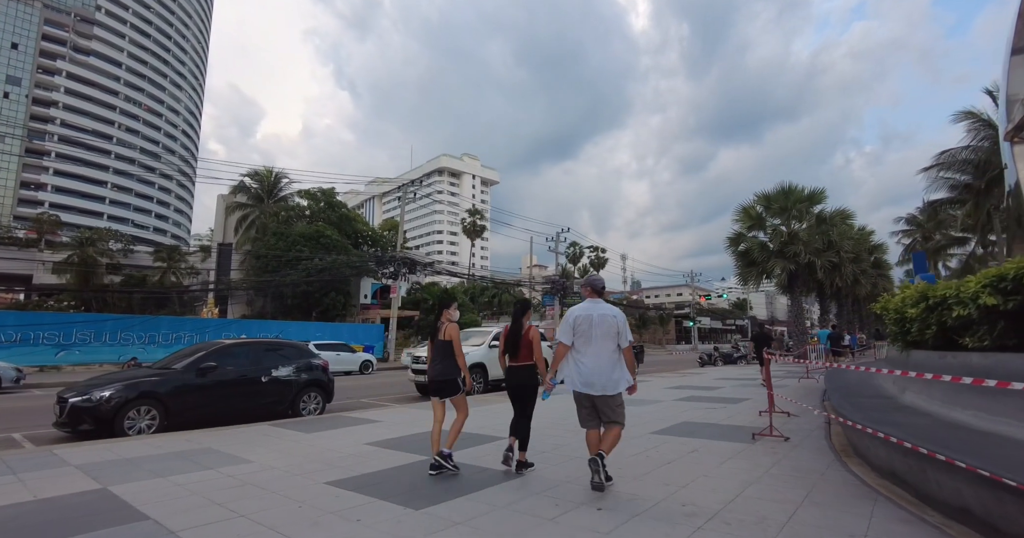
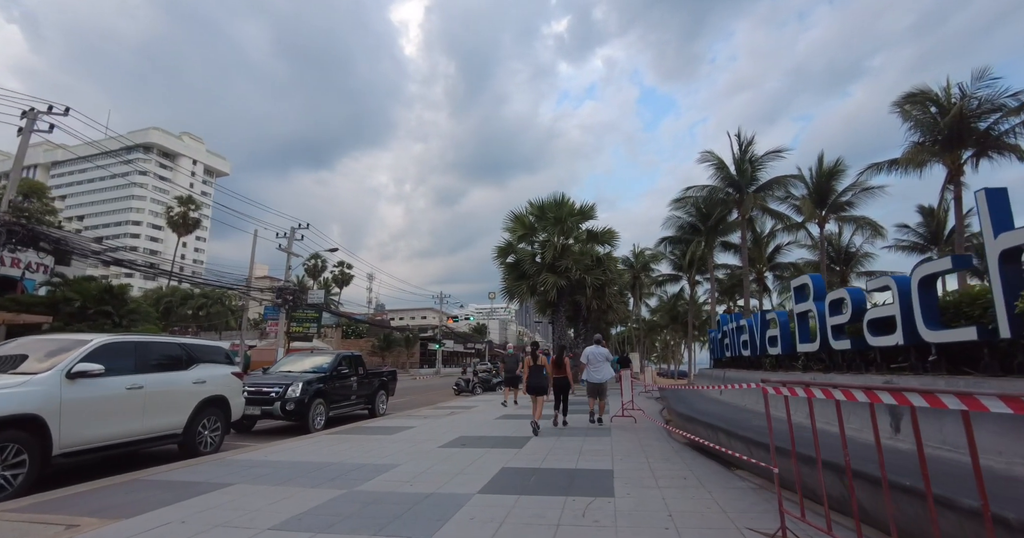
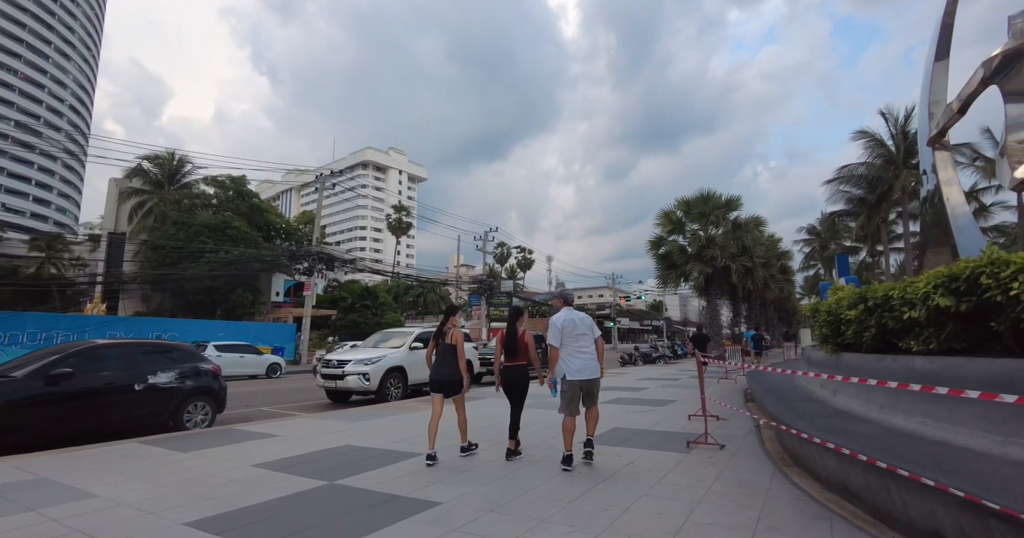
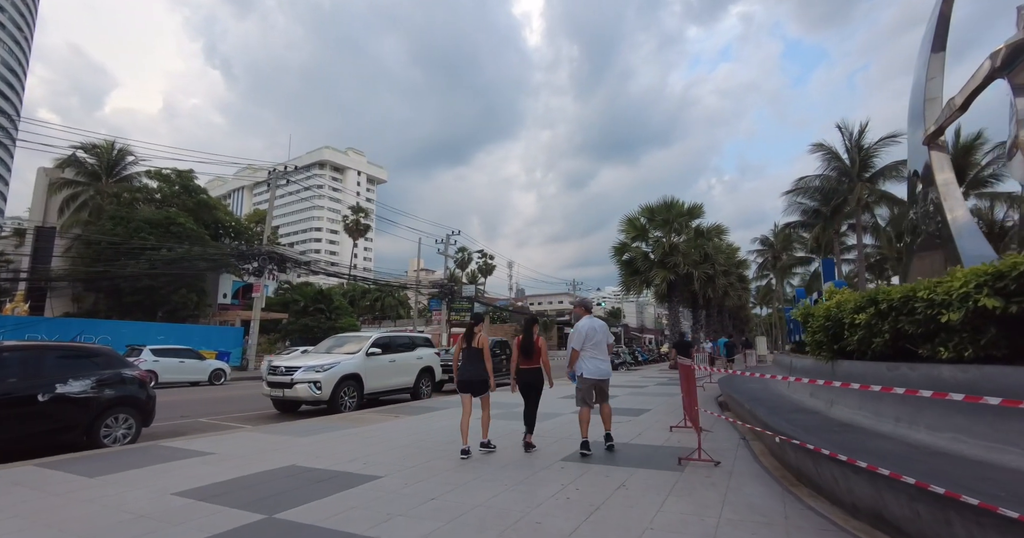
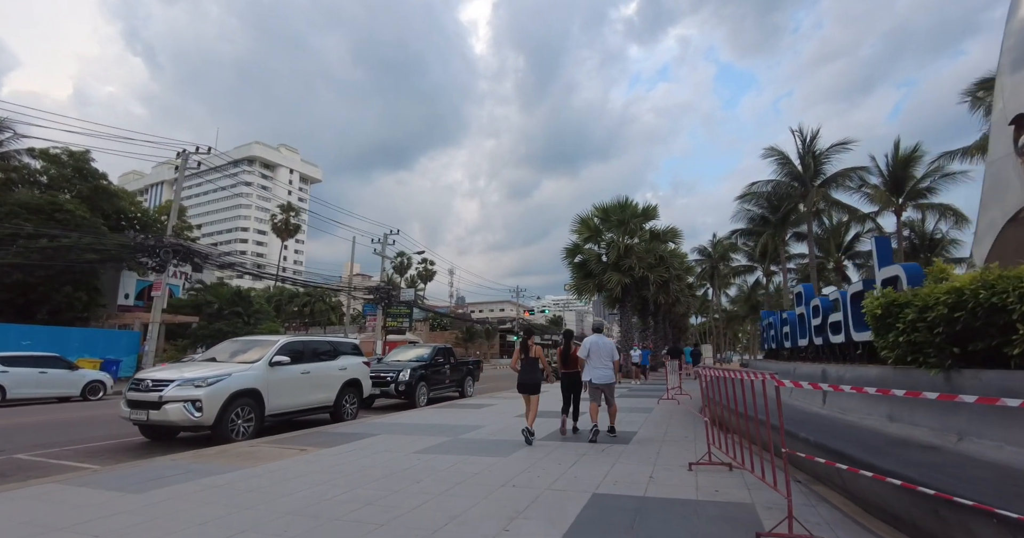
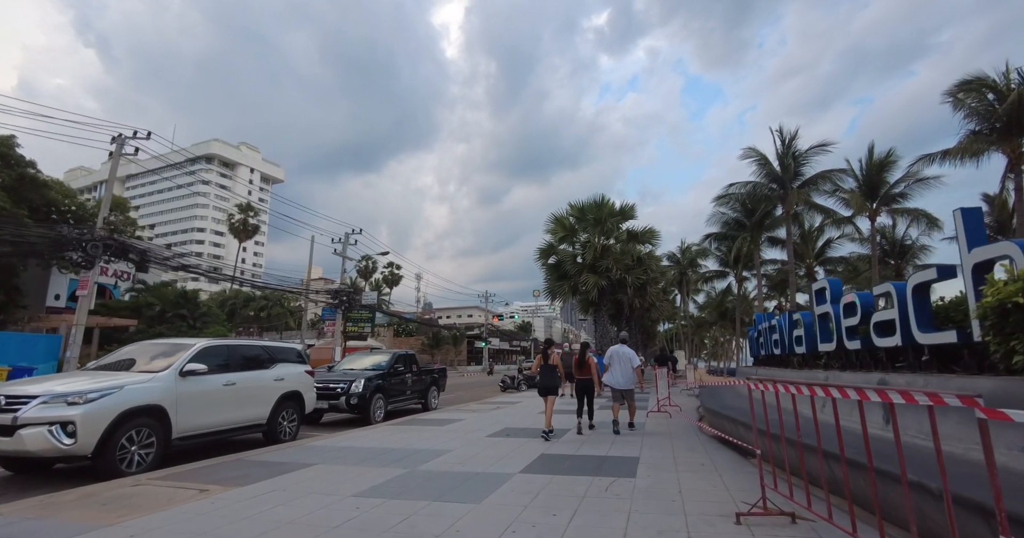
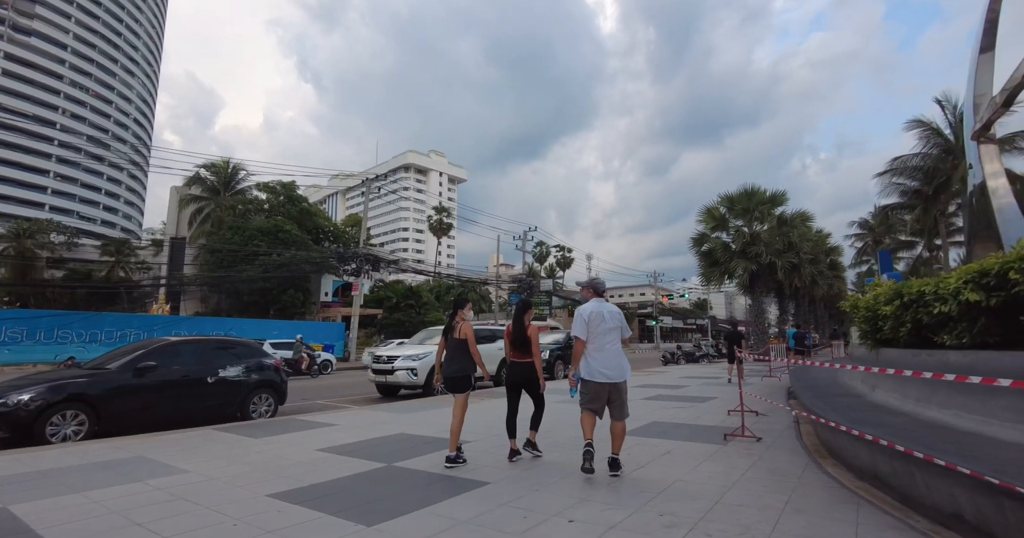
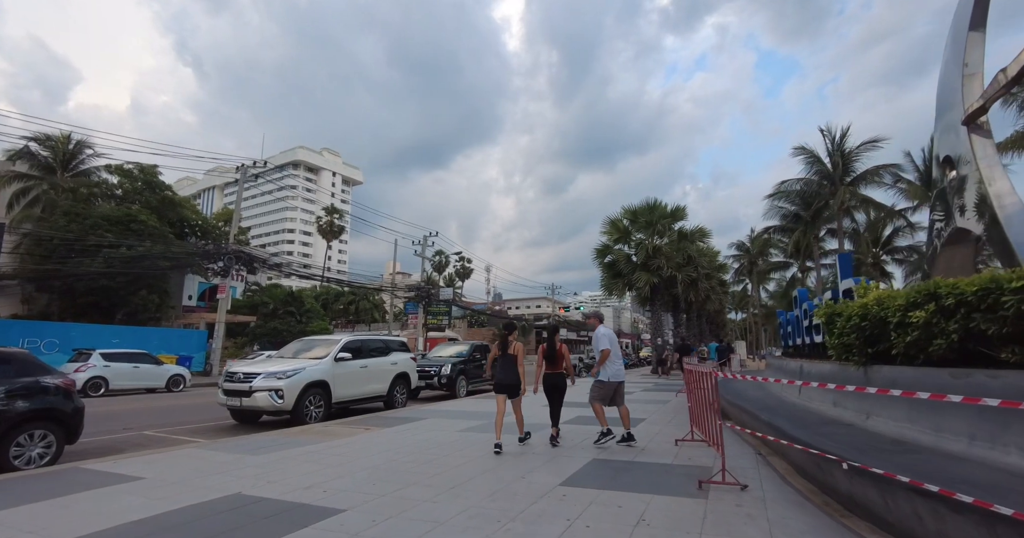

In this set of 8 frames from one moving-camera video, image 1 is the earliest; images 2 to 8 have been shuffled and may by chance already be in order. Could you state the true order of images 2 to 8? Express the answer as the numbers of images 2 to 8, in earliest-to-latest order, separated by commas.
7, 3, 4, 8, 5, 6, 2
